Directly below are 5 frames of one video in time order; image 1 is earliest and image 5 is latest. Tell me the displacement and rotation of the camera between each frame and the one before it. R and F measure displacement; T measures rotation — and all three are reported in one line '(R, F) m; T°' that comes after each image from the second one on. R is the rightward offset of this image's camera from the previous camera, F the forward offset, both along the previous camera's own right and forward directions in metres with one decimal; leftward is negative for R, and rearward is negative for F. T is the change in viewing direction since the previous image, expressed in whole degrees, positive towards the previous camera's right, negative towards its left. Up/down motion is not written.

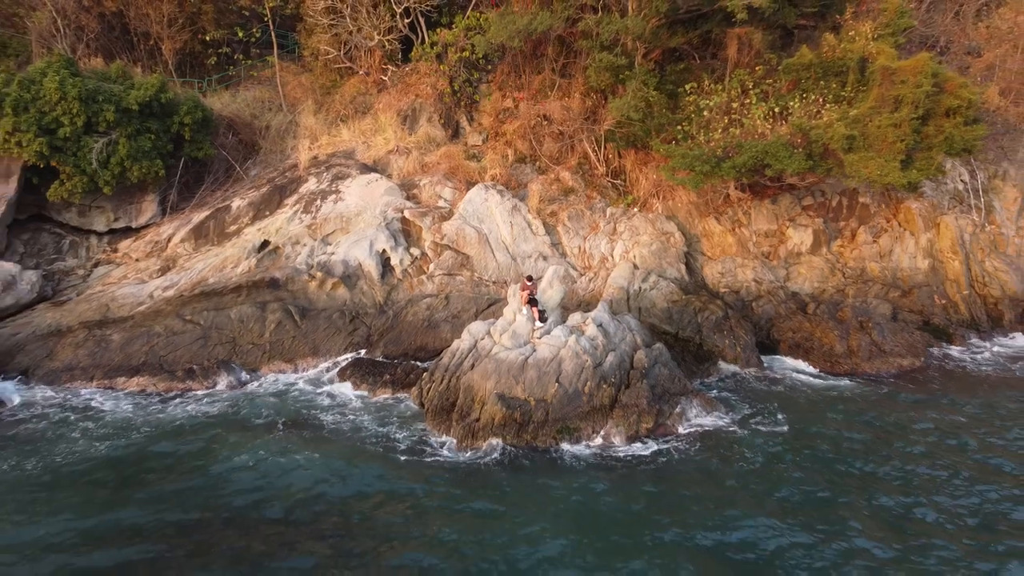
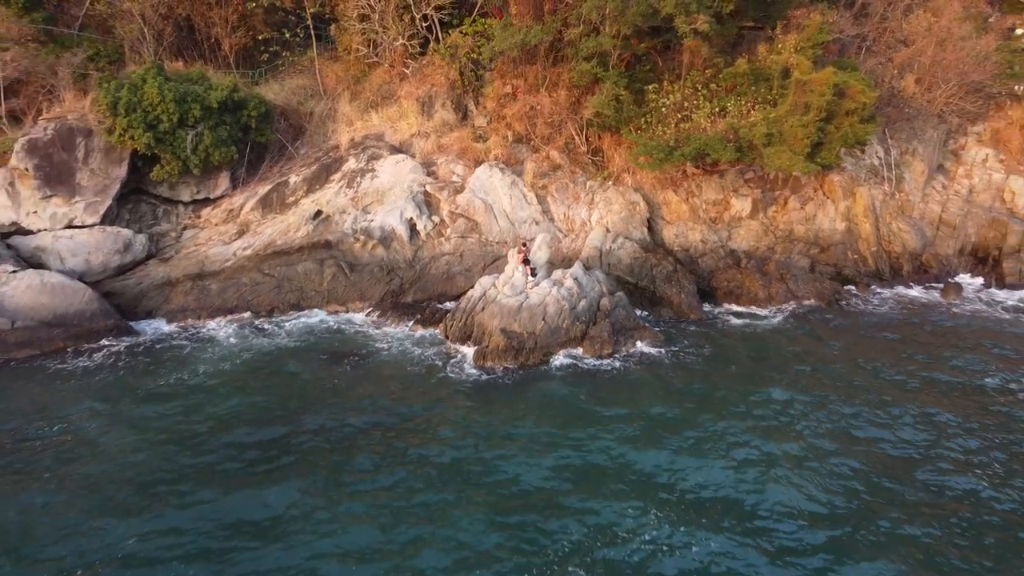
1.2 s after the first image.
(0.0, -4.2) m; 0°
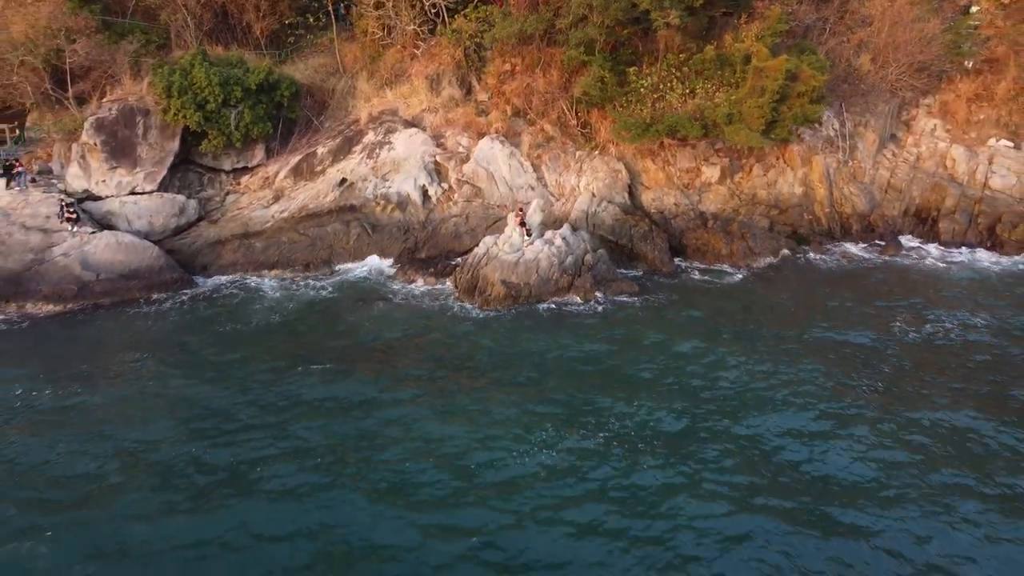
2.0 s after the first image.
(0.0, -3.1) m; 0°
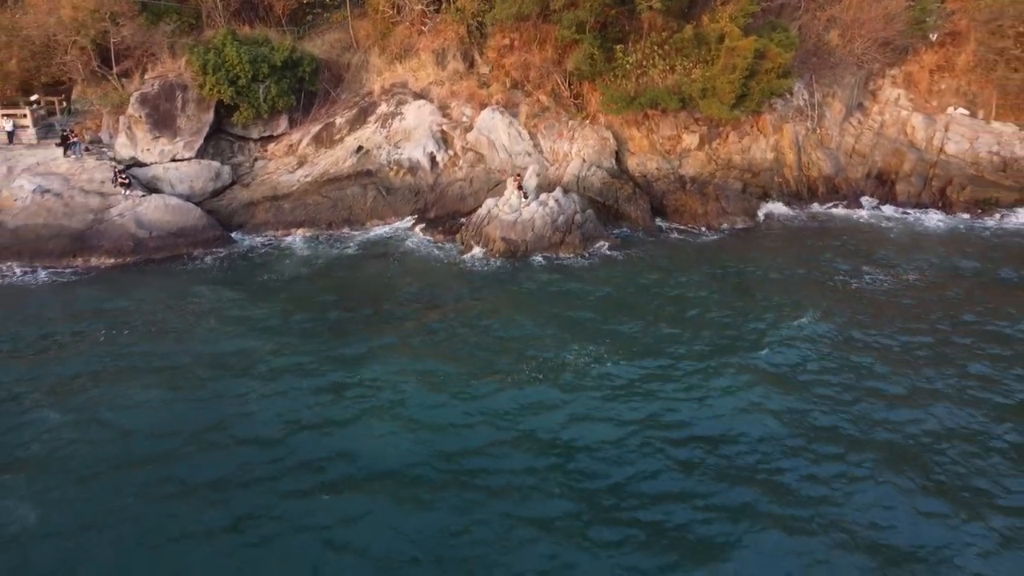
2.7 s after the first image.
(0.0, -2.7) m; 0°
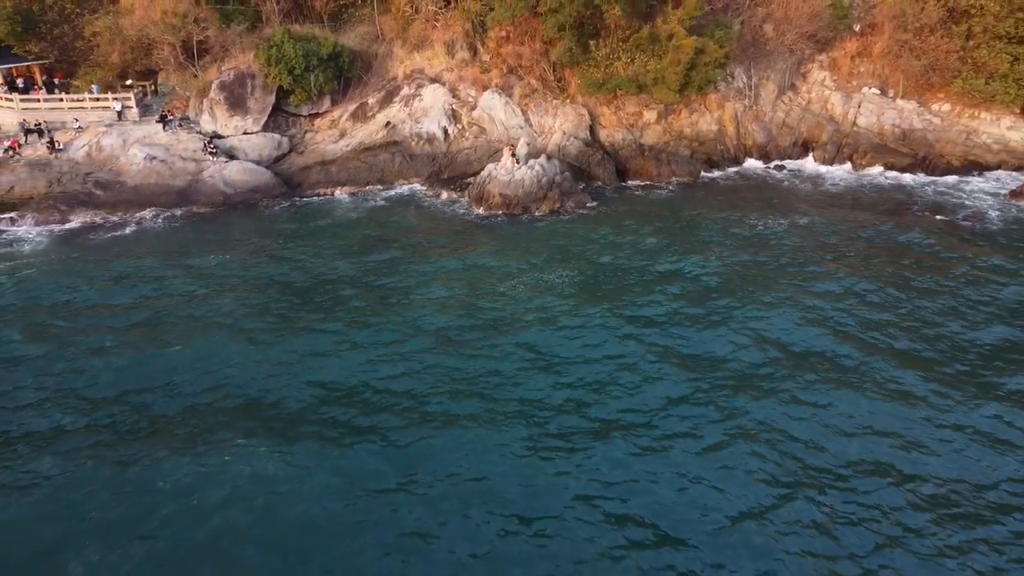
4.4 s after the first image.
(+0.2, -6.8) m; 0°
